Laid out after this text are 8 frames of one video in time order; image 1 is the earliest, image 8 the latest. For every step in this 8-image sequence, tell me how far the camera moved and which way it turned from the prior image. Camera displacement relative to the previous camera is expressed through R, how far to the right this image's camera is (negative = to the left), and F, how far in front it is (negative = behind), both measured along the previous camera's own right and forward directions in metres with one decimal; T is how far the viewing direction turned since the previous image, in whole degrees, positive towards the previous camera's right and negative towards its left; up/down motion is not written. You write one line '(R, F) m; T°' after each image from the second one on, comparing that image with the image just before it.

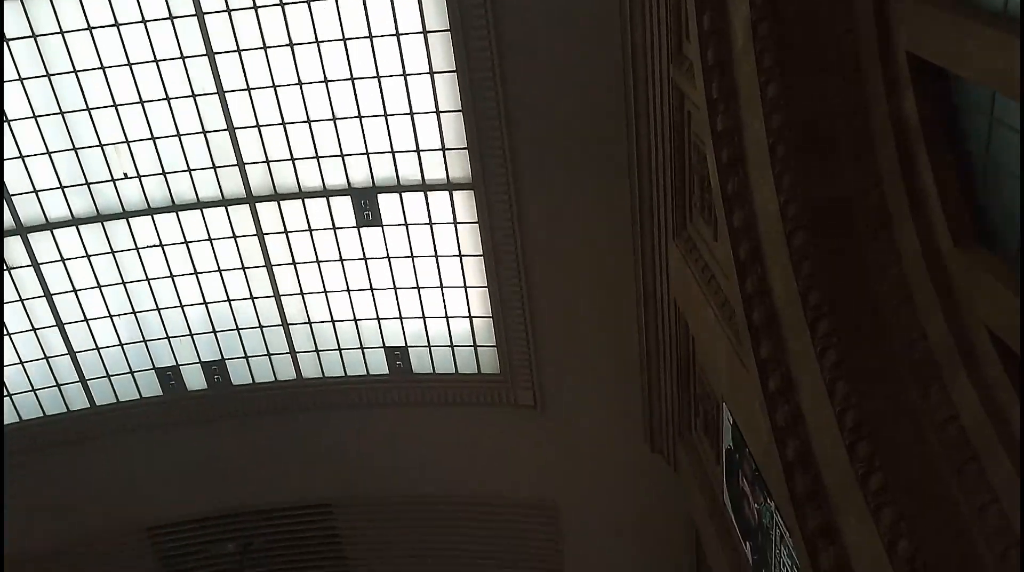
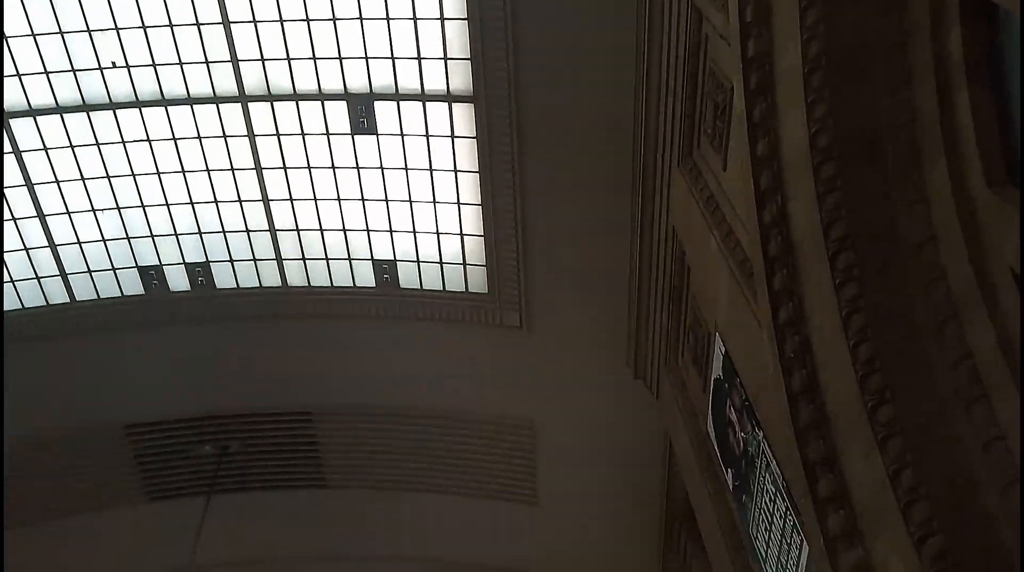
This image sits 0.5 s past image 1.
(-0.3, +0.1) m; +2°
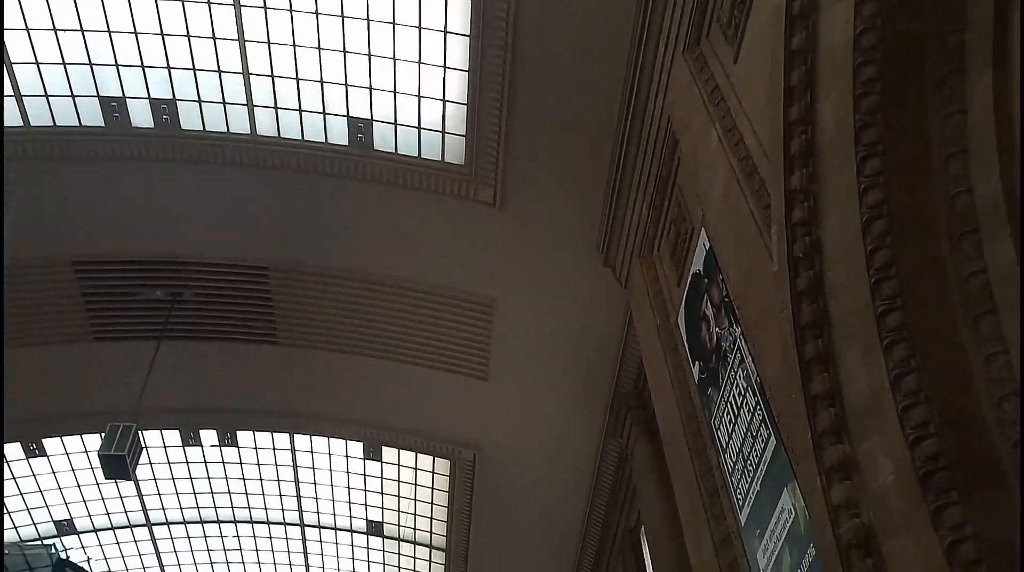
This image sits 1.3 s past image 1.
(-0.5, +0.1) m; +5°
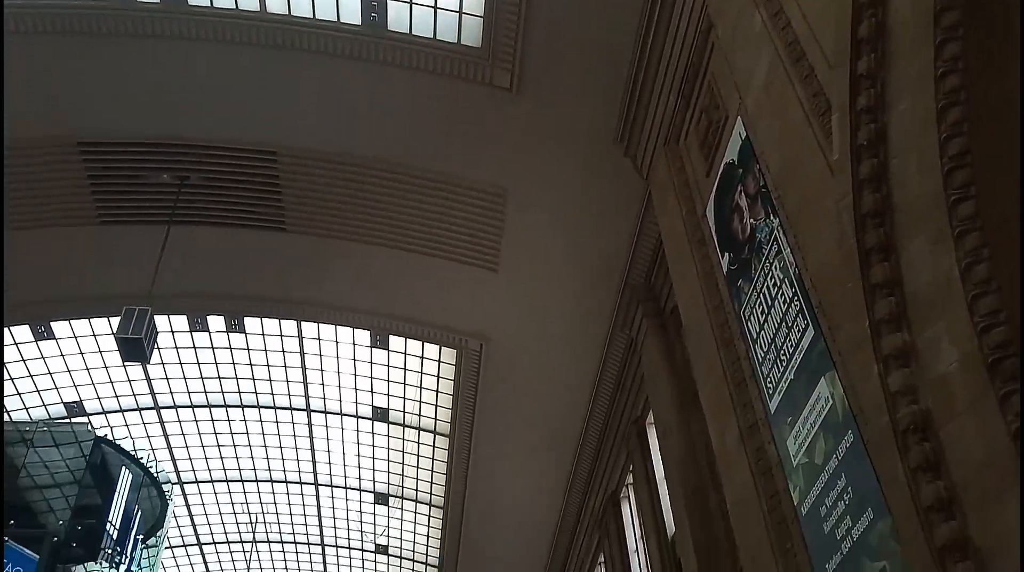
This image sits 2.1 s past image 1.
(-0.5, +0.1) m; +1°
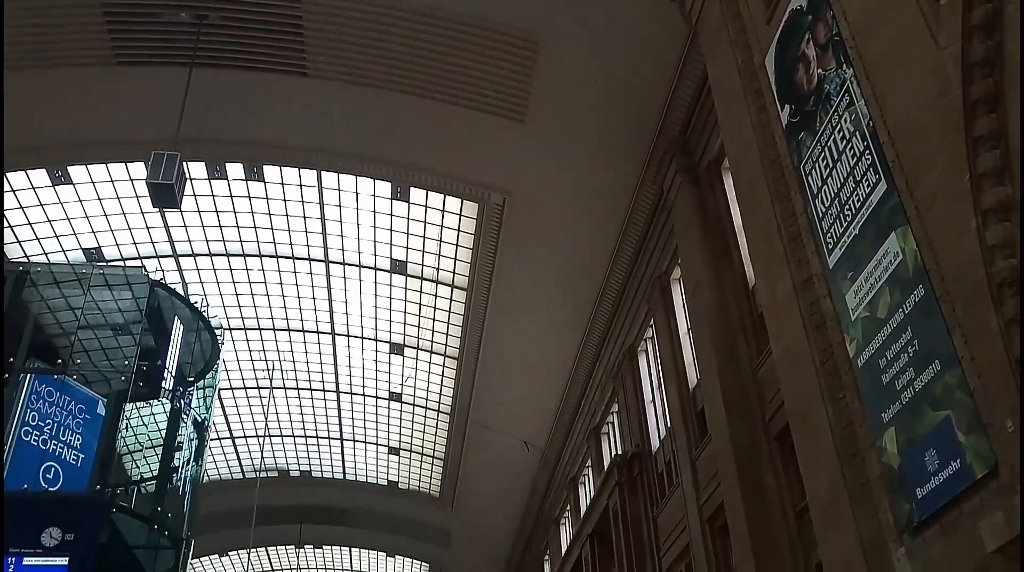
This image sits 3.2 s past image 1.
(-0.7, +0.1) m; +1°
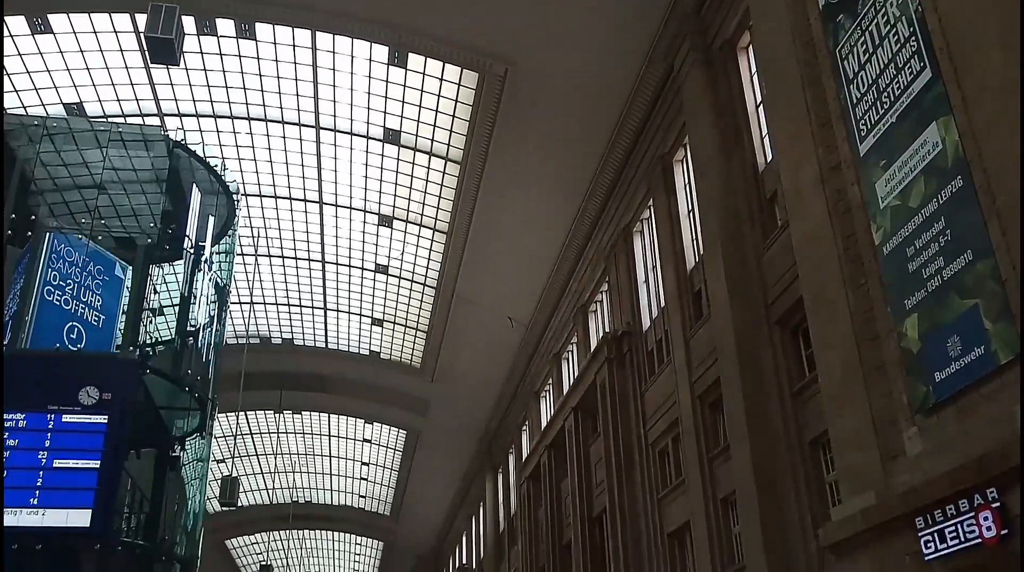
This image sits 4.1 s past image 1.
(-0.6, 0.0) m; +2°
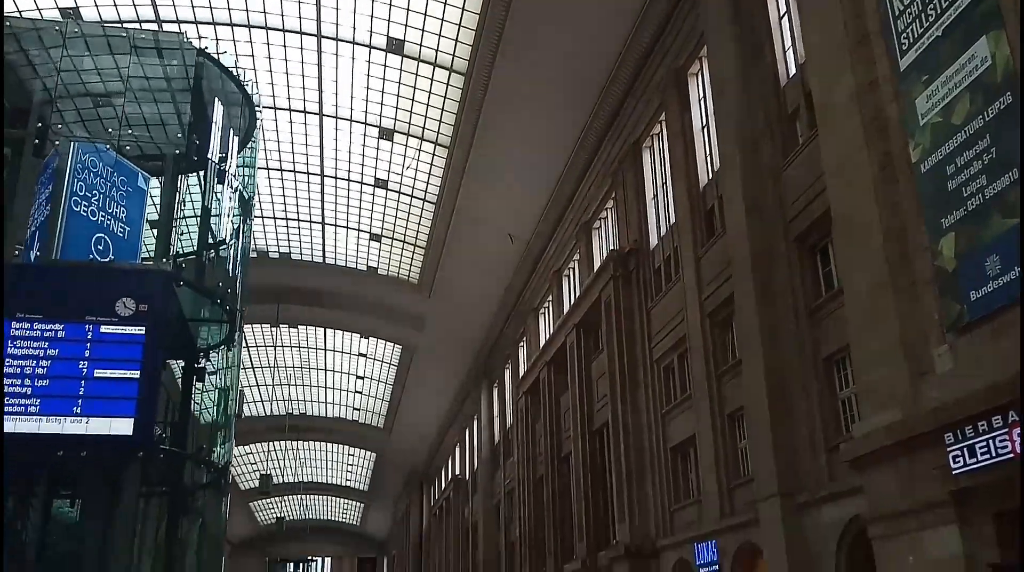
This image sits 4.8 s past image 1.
(-0.4, +0.1) m; +1°
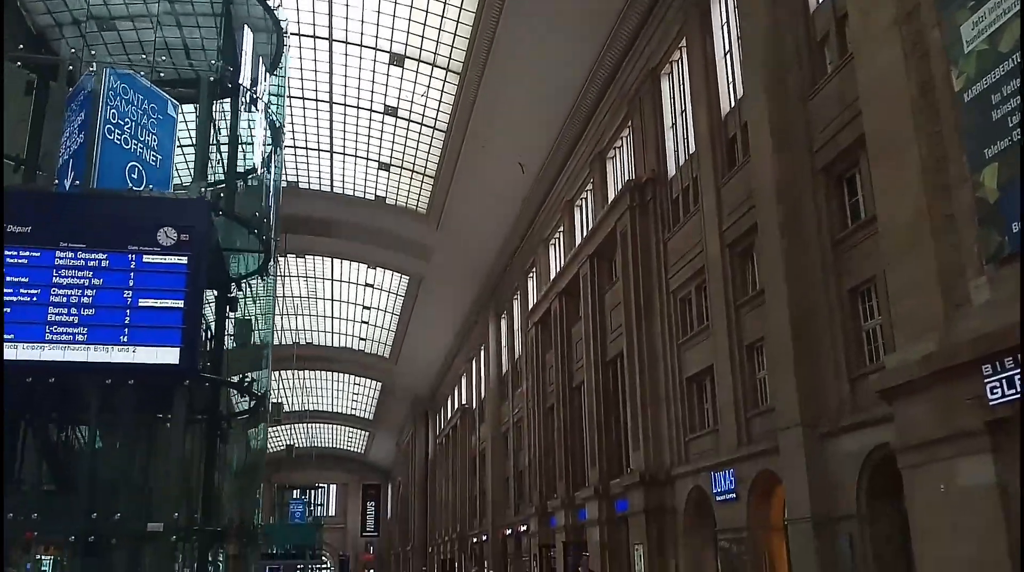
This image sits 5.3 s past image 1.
(-0.3, 0.0) m; 0°
